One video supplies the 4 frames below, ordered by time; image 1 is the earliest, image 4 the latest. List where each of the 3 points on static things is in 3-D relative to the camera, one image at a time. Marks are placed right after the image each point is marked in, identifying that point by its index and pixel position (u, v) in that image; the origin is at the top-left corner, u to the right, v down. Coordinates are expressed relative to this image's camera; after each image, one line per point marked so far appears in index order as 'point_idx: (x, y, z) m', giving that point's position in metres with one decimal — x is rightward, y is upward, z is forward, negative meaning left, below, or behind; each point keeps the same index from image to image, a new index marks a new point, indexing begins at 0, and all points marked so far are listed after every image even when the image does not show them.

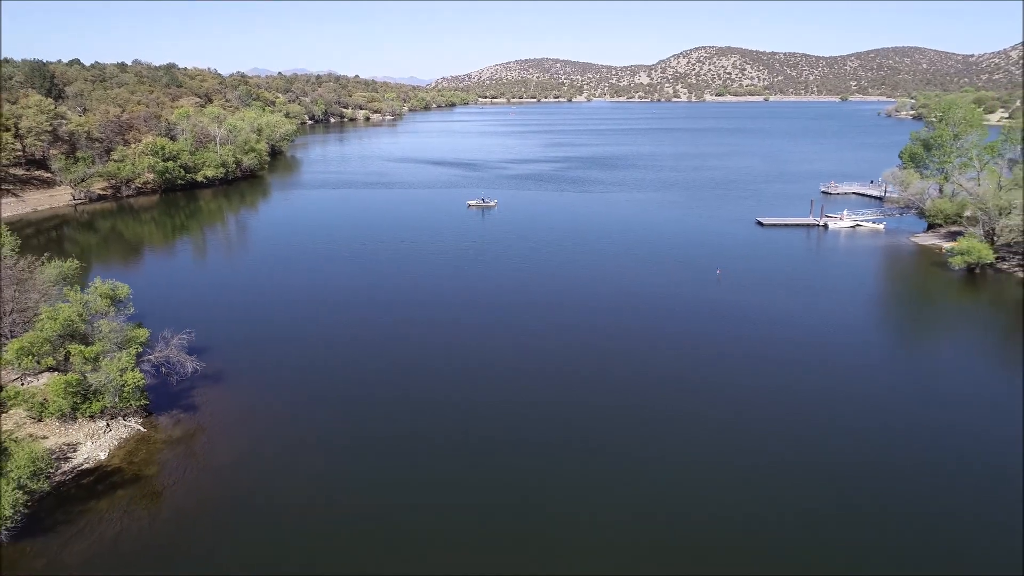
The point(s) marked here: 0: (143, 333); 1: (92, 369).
0: (-8.2, -1.0, +13.1) m
1: (-8.7, -1.7, +12.1) m
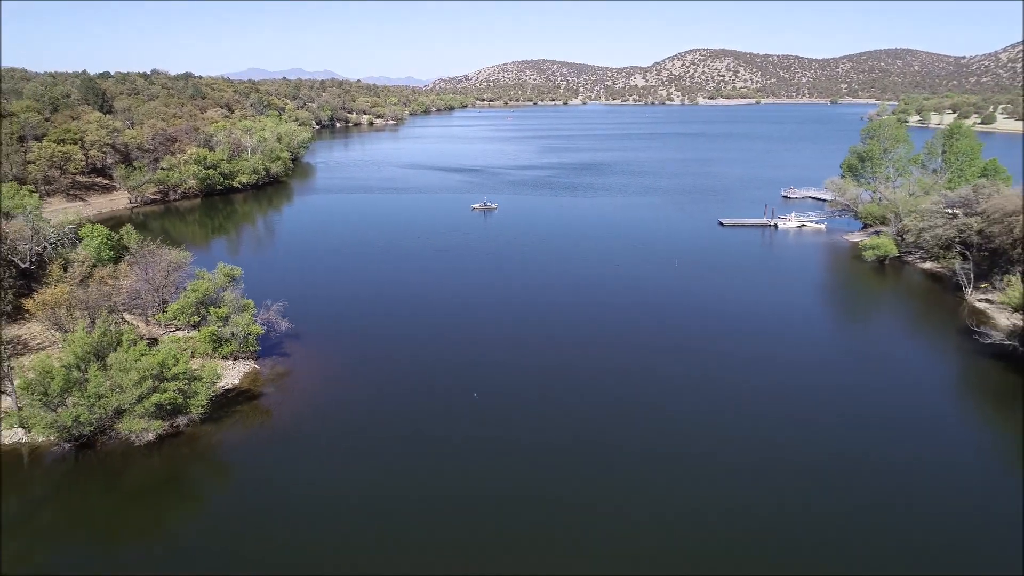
0: (-8.2, -0.5, +18.6) m
1: (-8.6, -1.1, +17.6) m
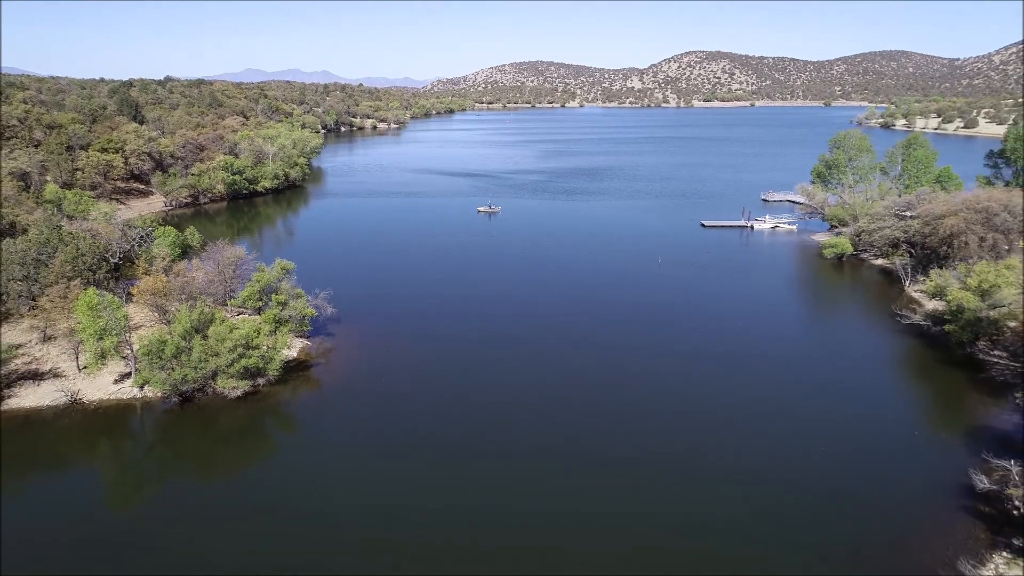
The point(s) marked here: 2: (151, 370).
0: (-8.0, -0.1, +22.6) m
1: (-8.4, -0.8, +21.6) m
2: (-10.8, -2.5, +17.6) m
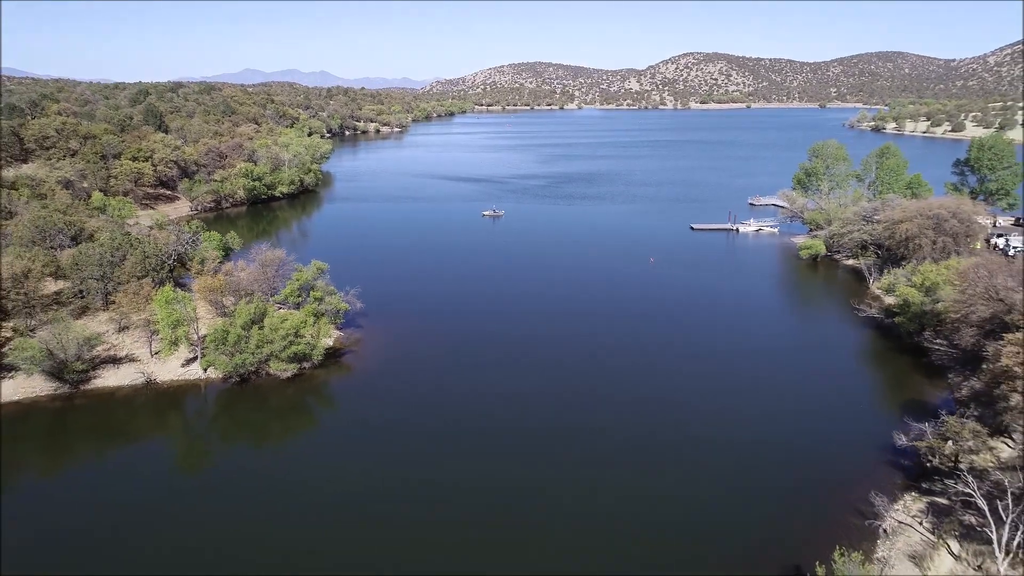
0: (-7.7, 0.0, +25.8) m
1: (-8.1, -0.7, +24.8) m
2: (-10.5, -2.4, +20.8) m
